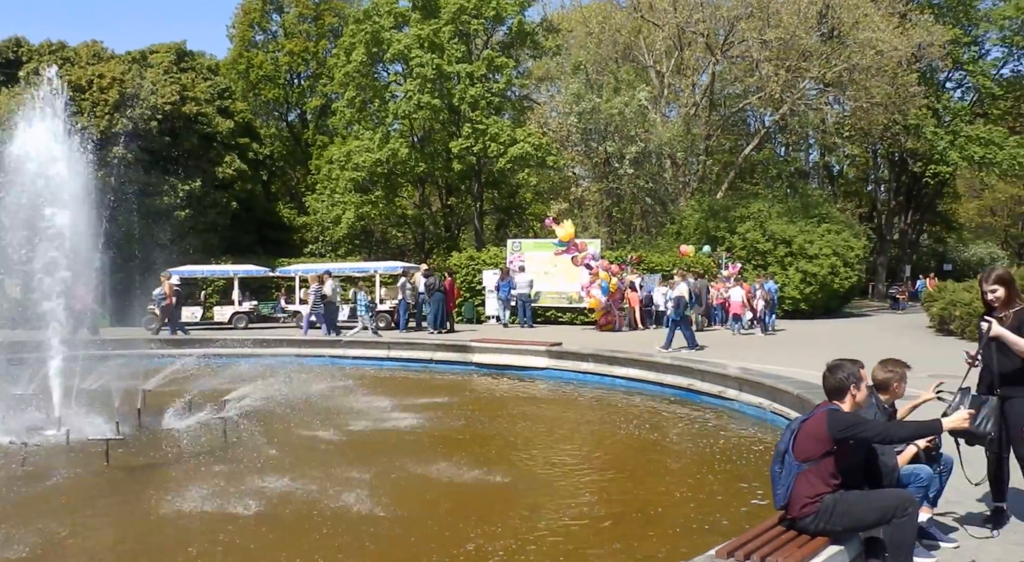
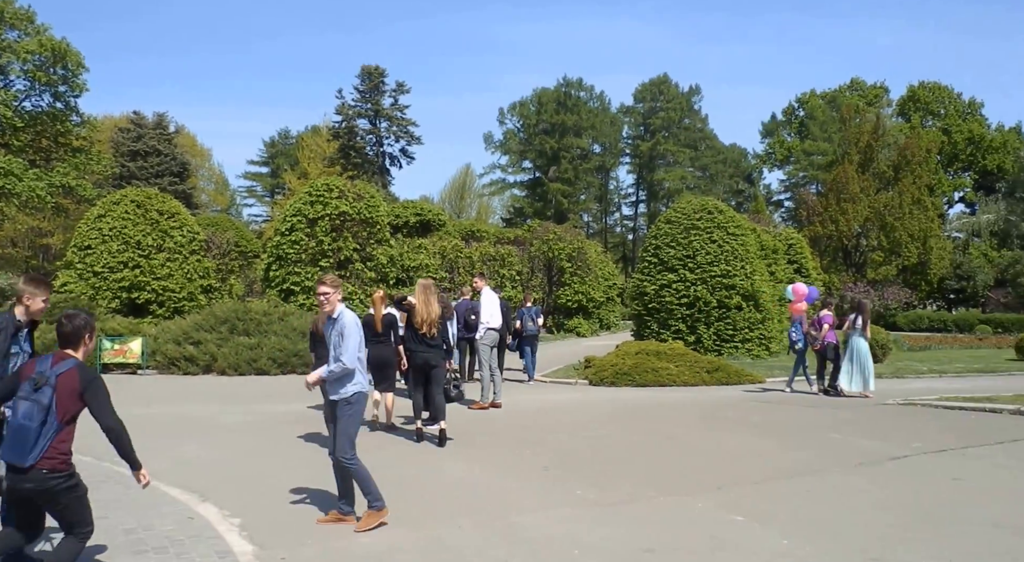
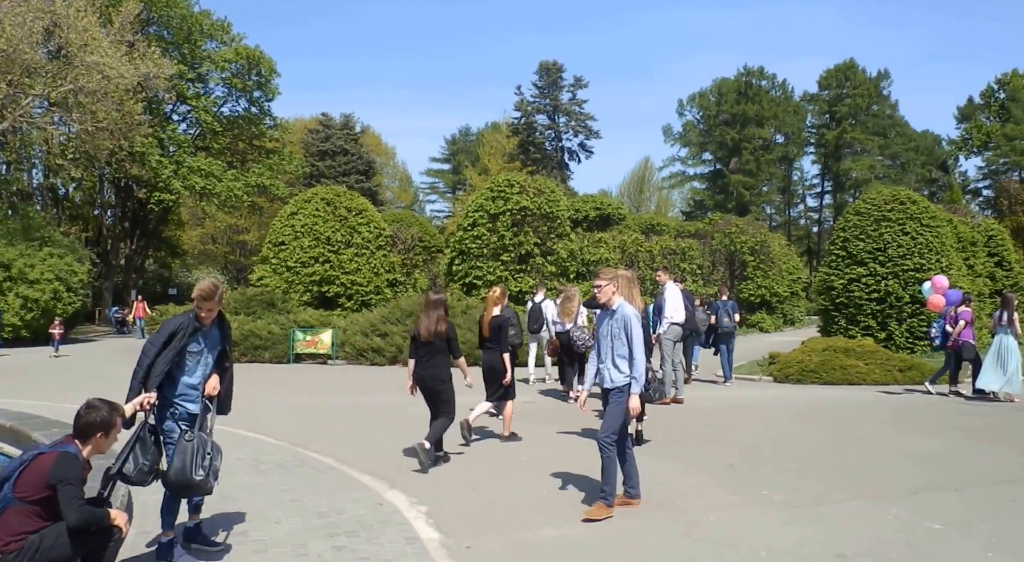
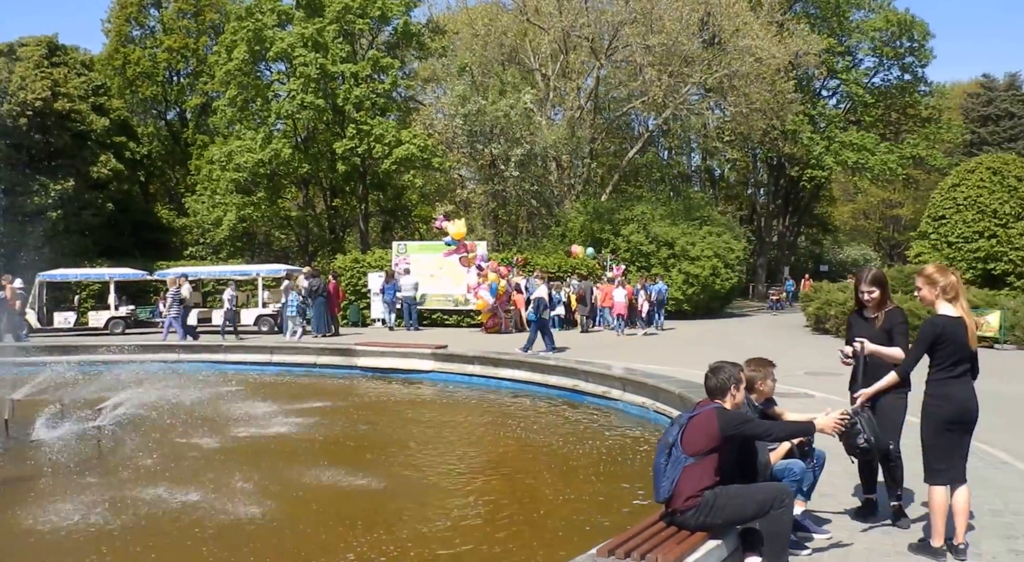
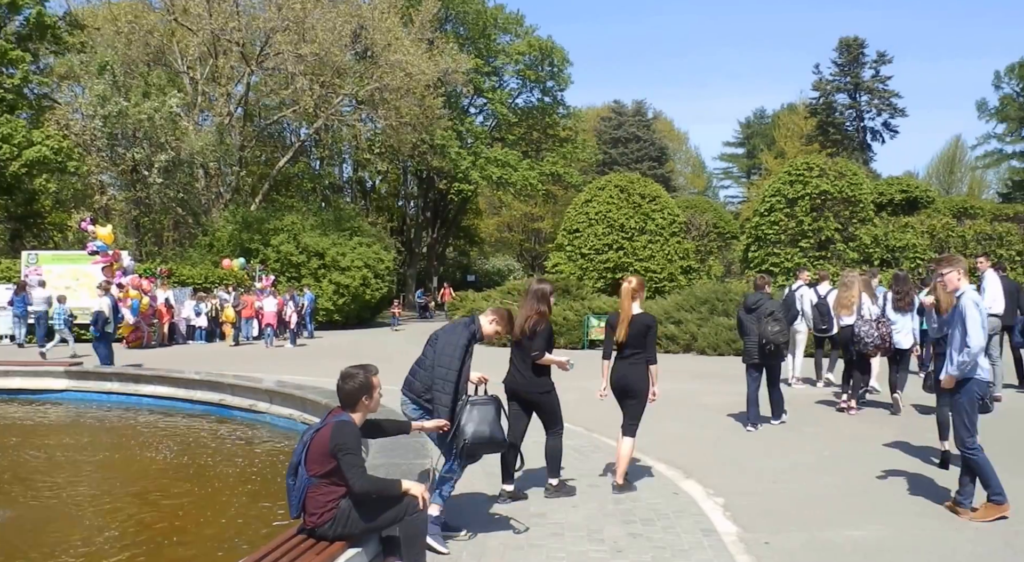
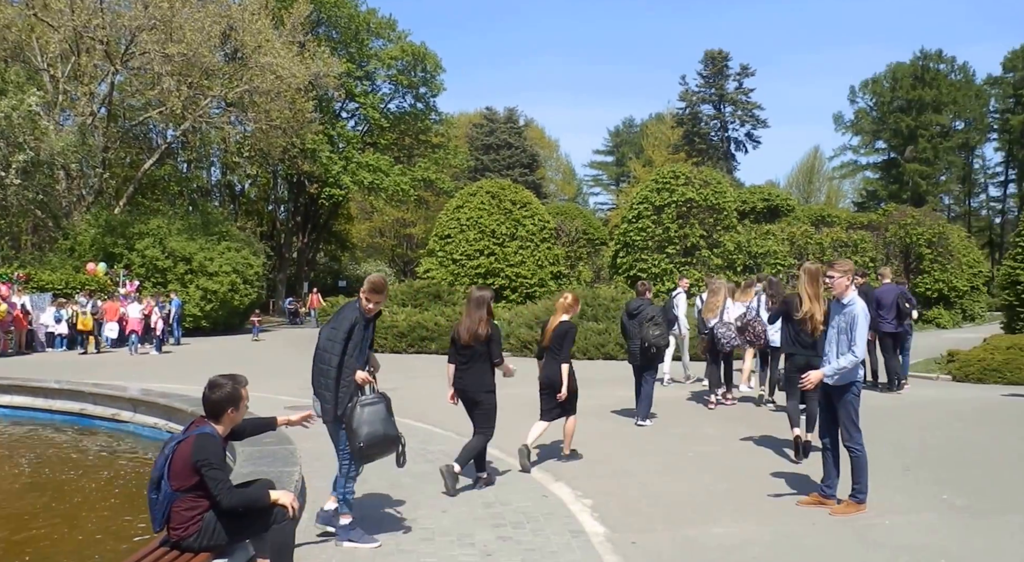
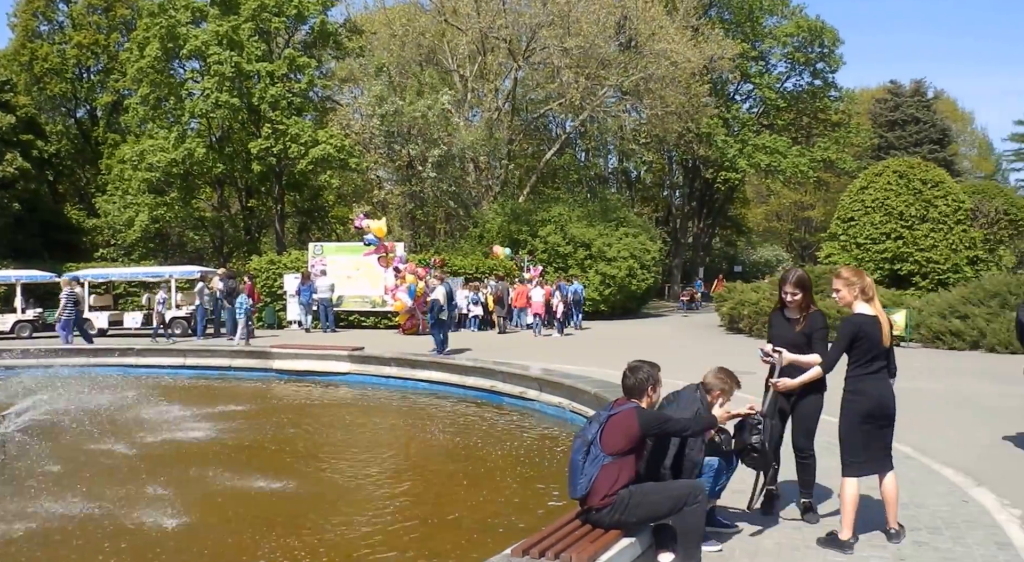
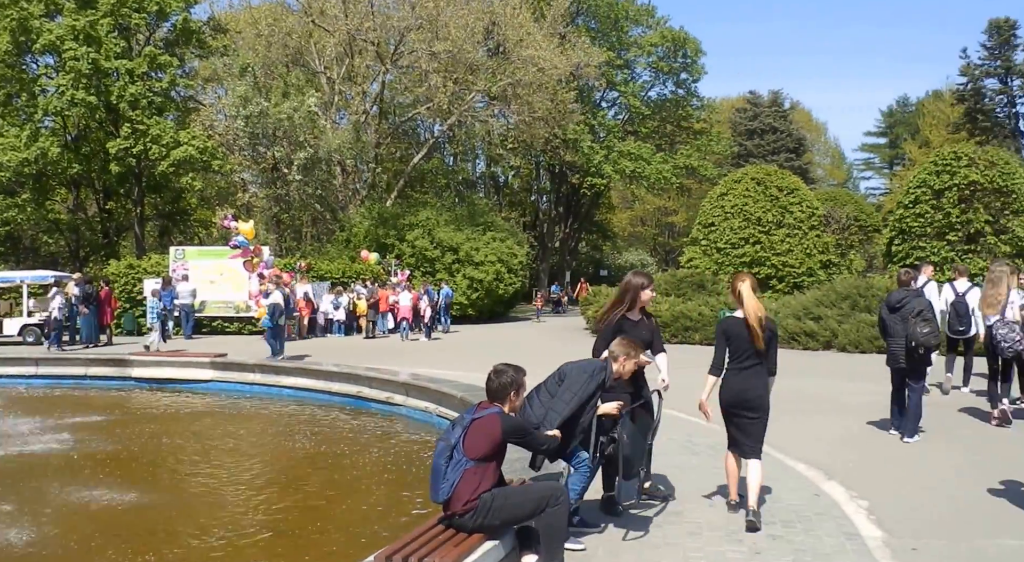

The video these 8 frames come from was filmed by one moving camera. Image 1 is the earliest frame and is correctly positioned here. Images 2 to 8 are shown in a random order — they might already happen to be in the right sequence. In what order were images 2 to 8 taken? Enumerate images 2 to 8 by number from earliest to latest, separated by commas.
4, 7, 8, 5, 6, 3, 2
